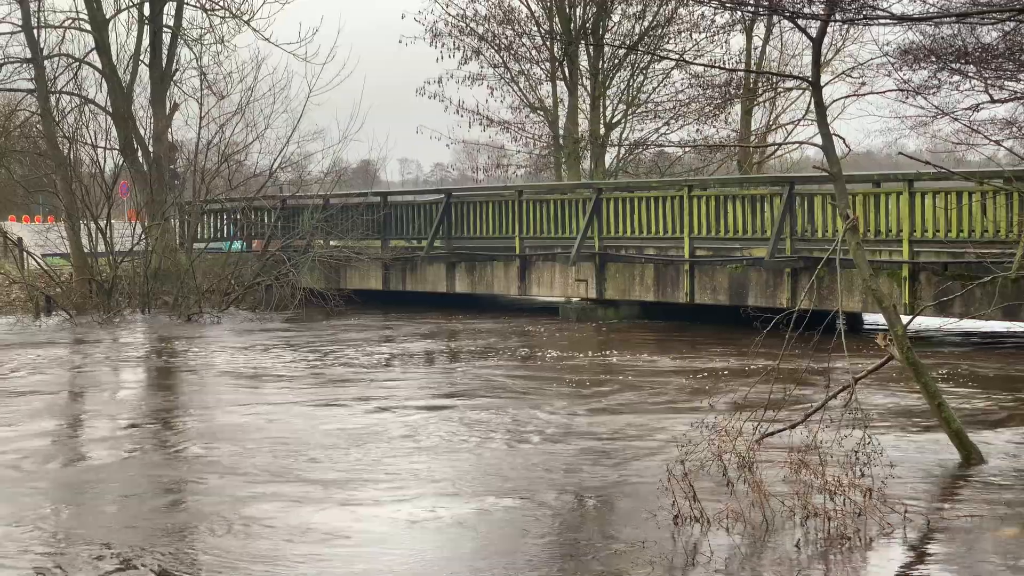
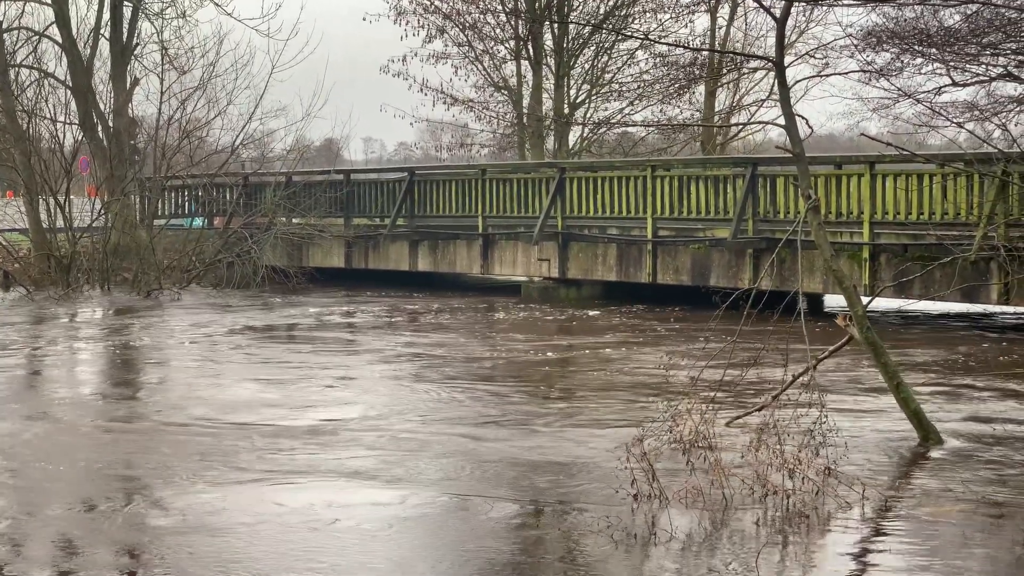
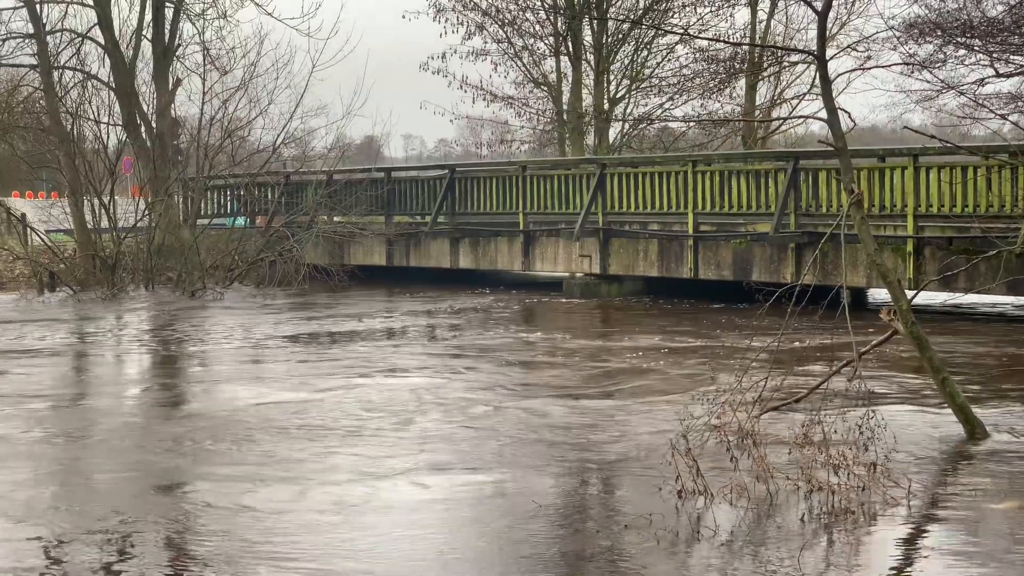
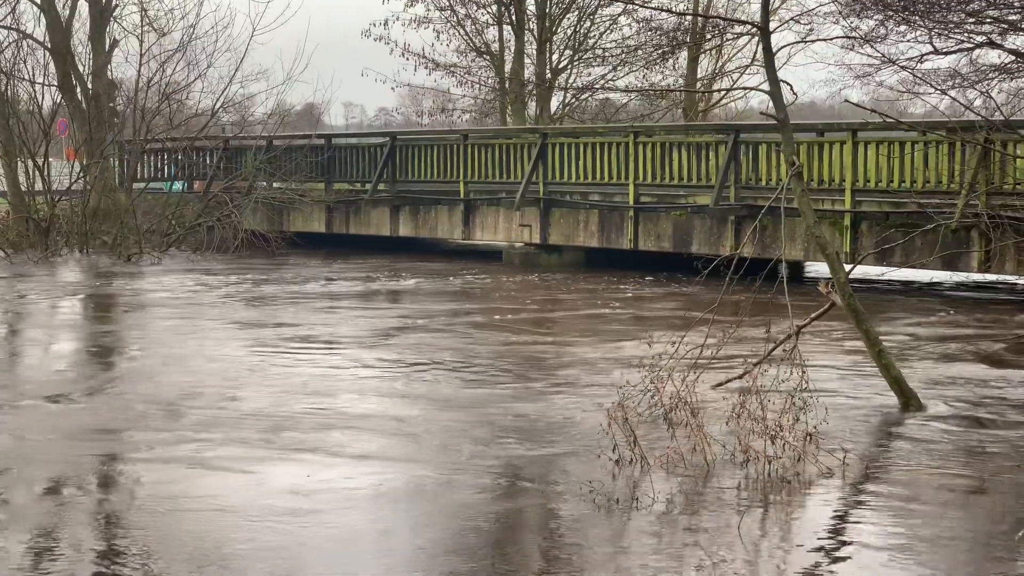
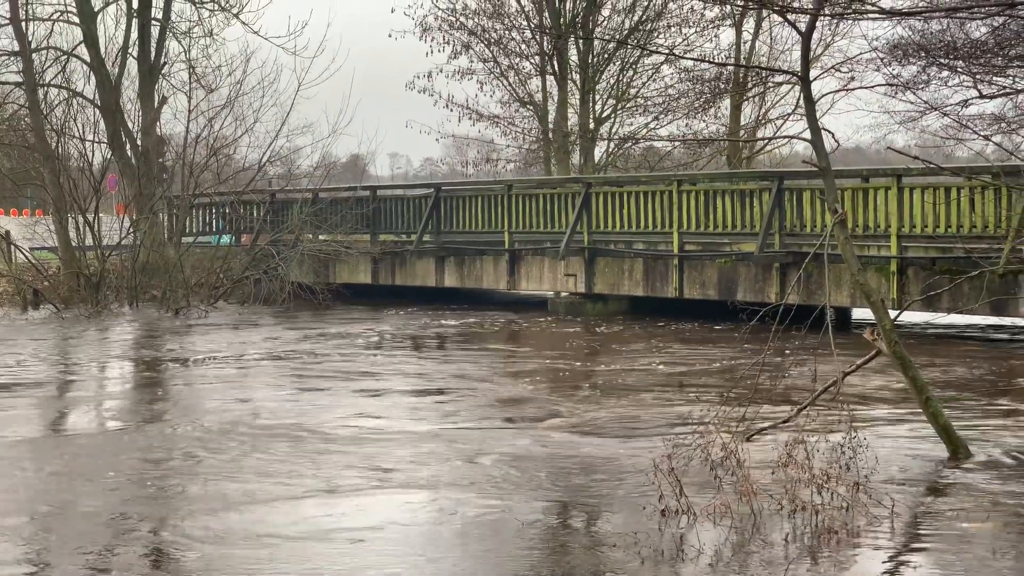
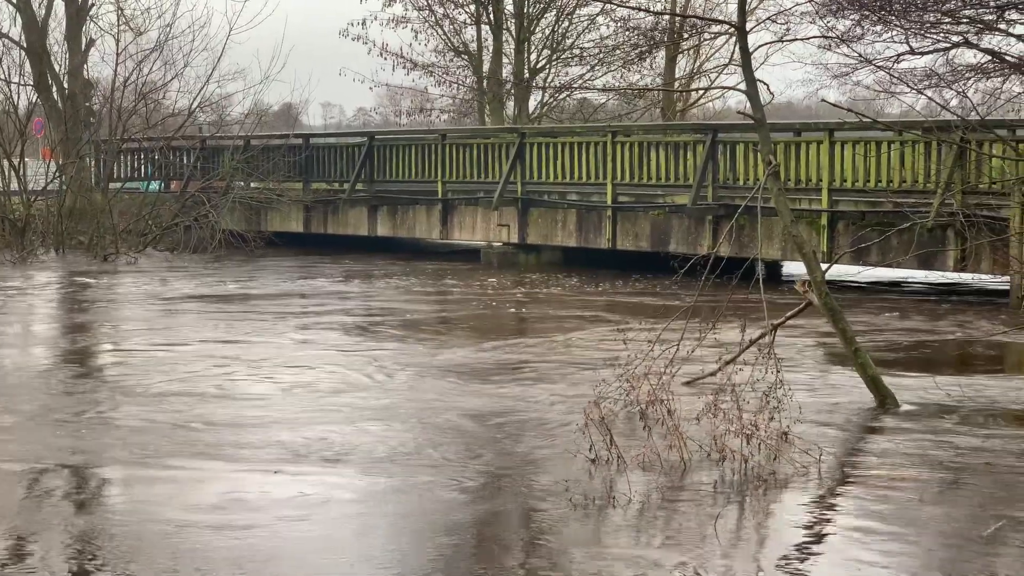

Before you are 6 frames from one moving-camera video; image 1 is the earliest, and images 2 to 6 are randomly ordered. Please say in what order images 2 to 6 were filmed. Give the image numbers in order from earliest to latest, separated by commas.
3, 5, 2, 4, 6
